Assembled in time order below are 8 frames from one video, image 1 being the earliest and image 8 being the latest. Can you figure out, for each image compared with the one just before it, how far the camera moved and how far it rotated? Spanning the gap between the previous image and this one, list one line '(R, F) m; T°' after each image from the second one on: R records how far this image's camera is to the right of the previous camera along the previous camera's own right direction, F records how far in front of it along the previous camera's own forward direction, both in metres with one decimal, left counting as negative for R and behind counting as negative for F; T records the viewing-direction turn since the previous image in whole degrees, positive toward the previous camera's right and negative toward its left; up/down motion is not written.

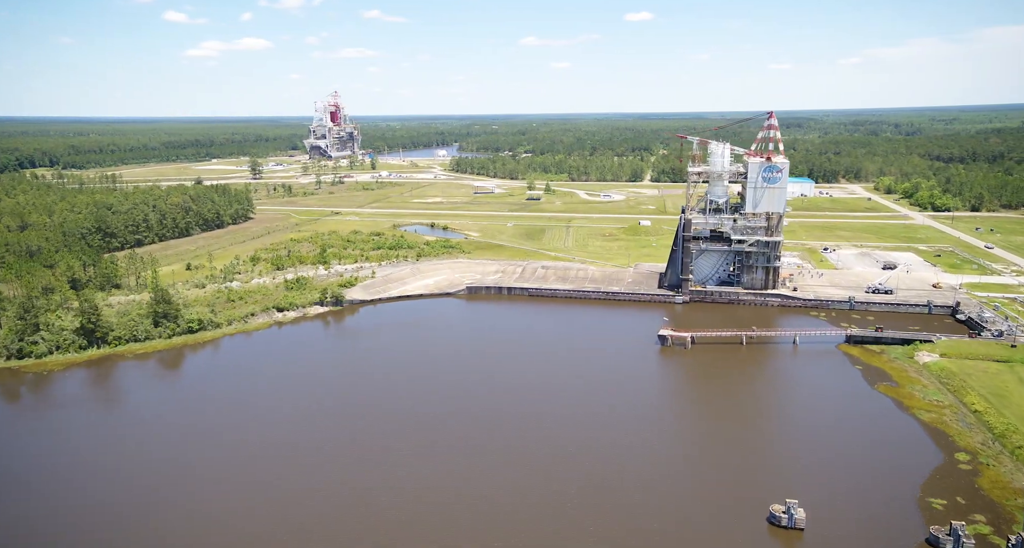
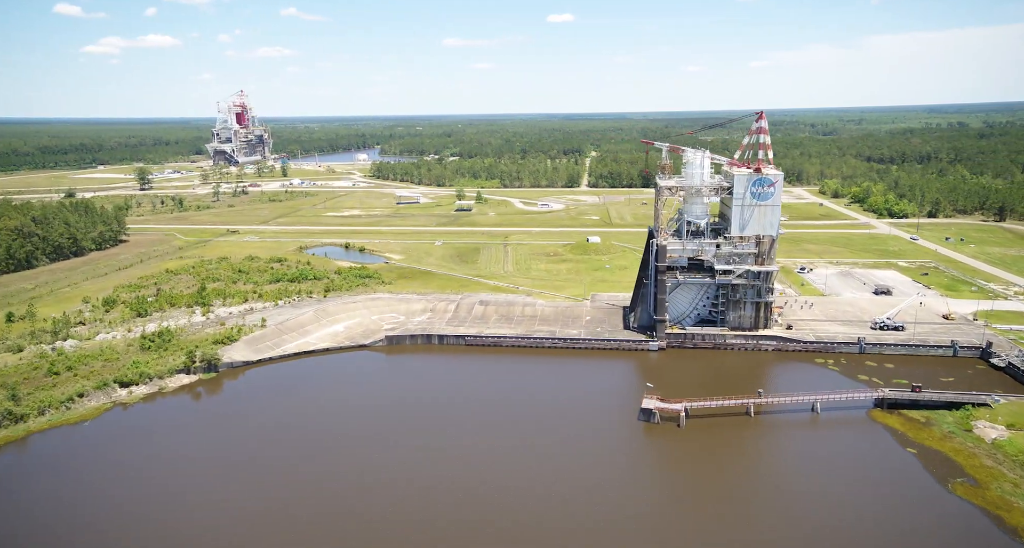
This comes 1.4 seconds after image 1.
(-0.1, +13.0) m; +6°
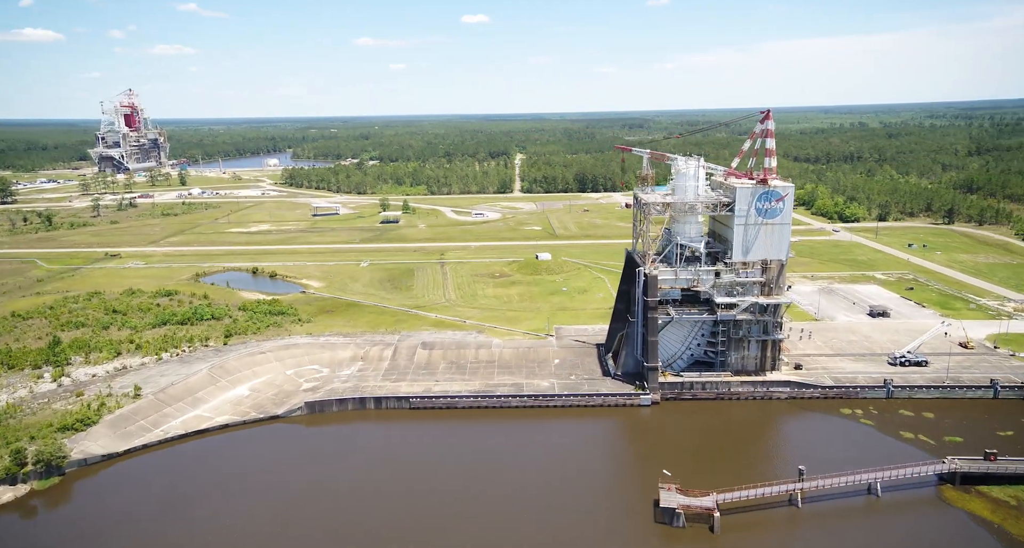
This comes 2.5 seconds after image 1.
(-1.9, +10.3) m; +7°
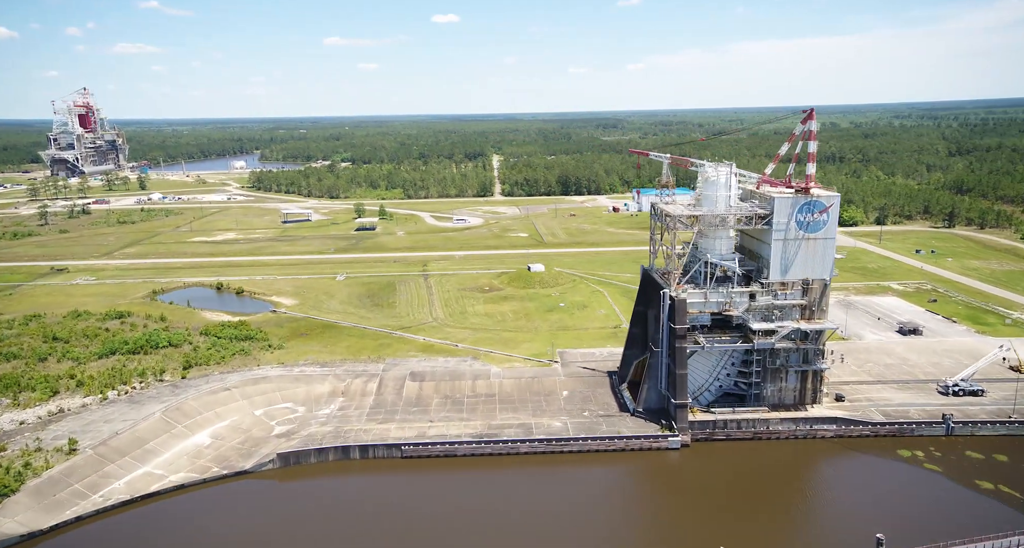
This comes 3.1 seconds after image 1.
(-1.7, +5.5) m; +2°
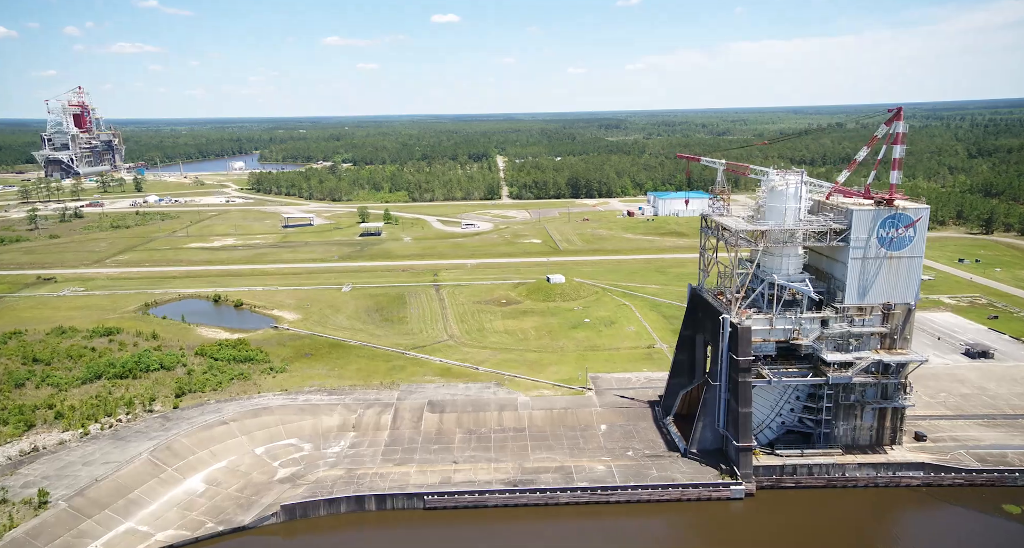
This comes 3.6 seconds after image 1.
(-1.8, +4.4) m; 0°
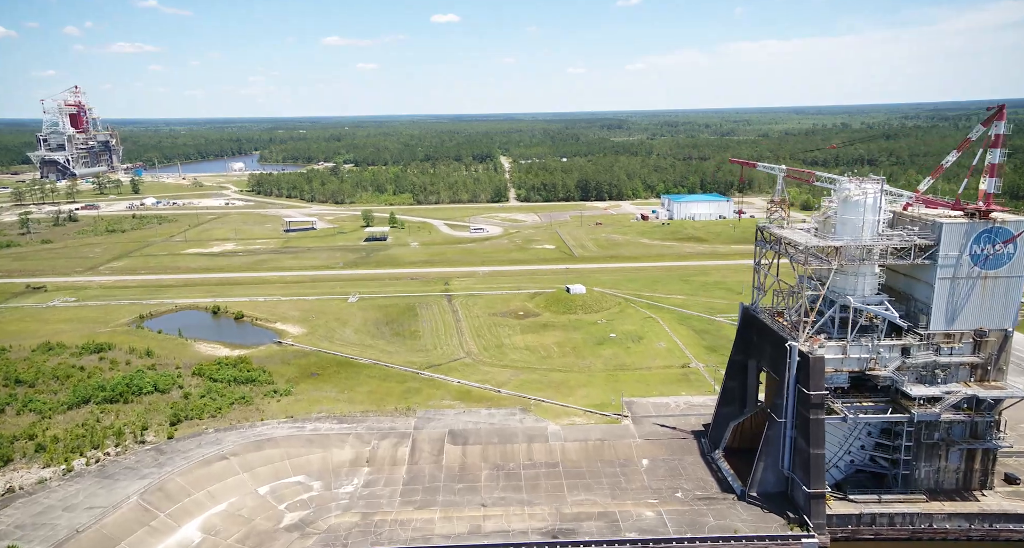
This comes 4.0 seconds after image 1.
(-1.6, +3.6) m; 0°
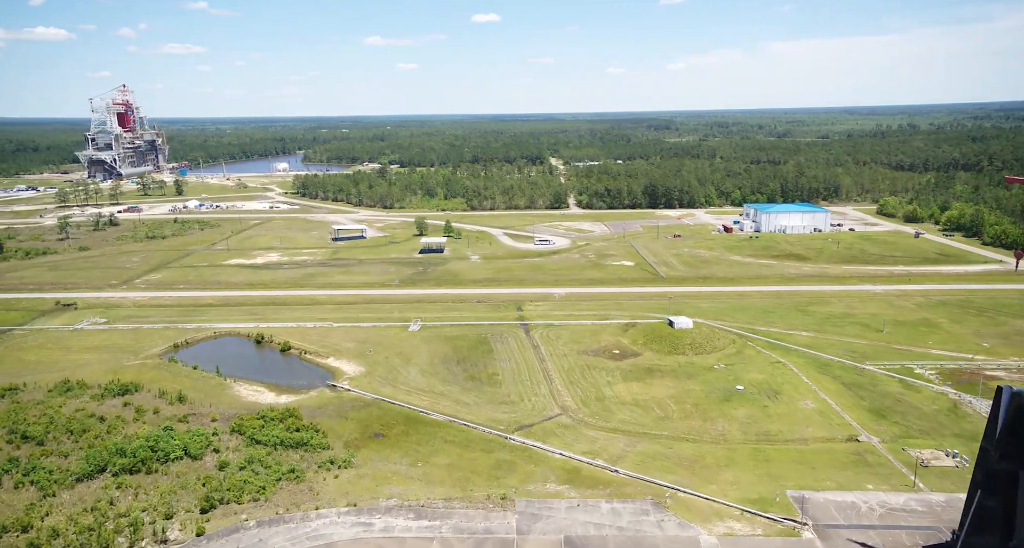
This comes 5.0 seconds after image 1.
(-4.1, +9.0) m; -3°
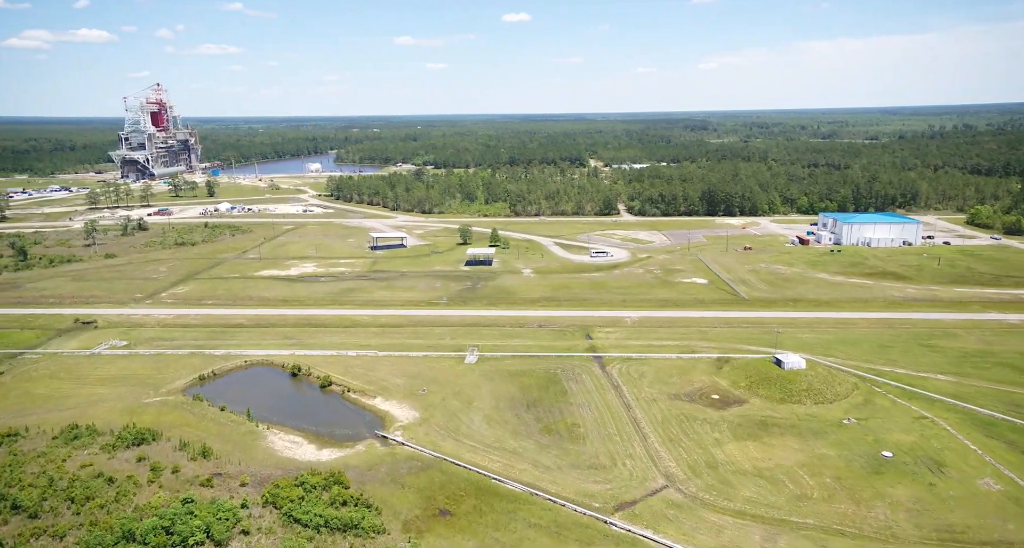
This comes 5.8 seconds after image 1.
(-3.2, +7.2) m; -2°
